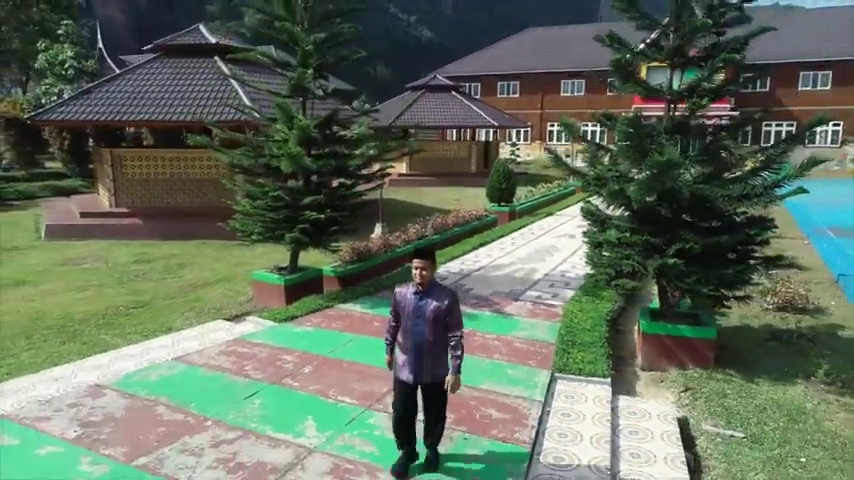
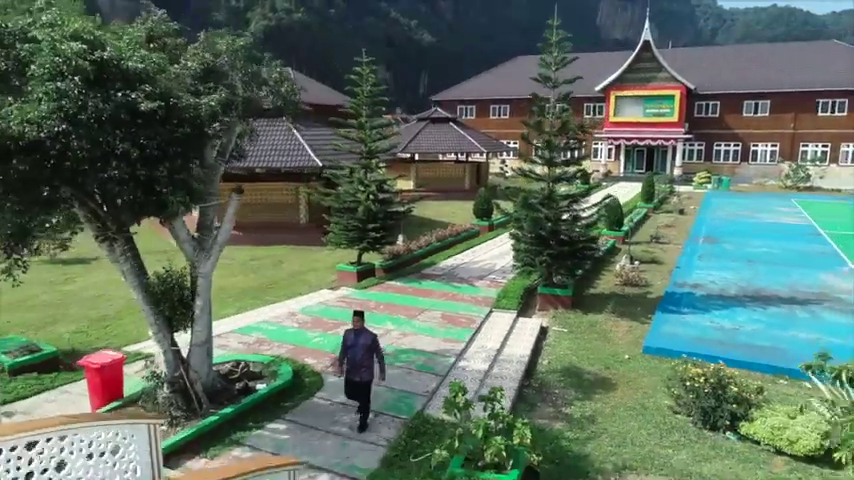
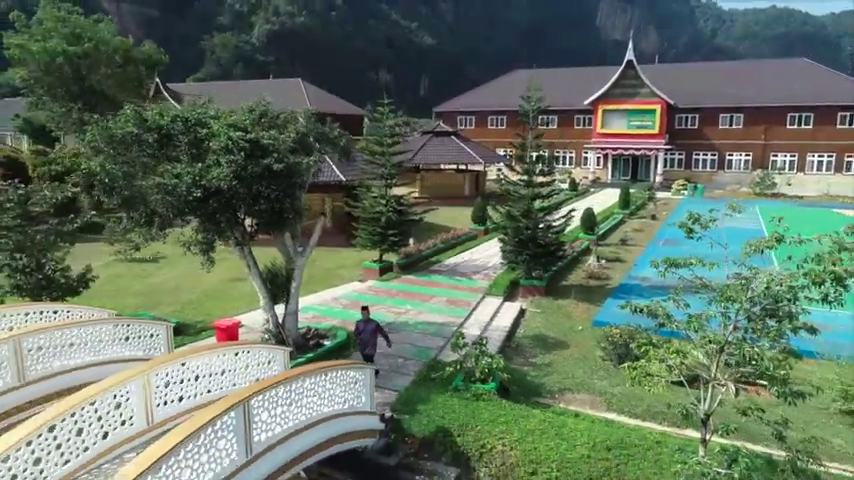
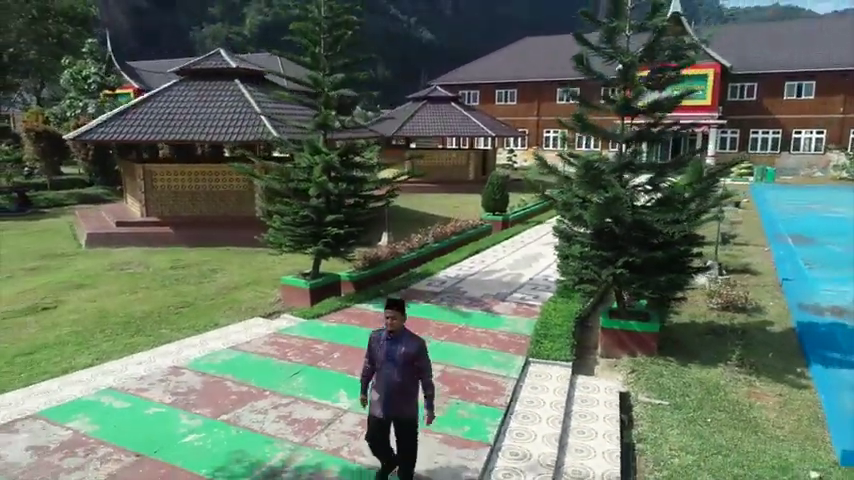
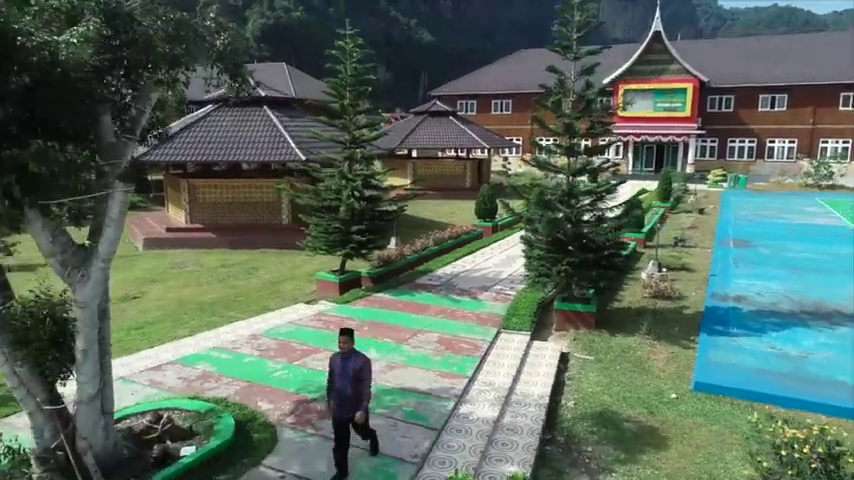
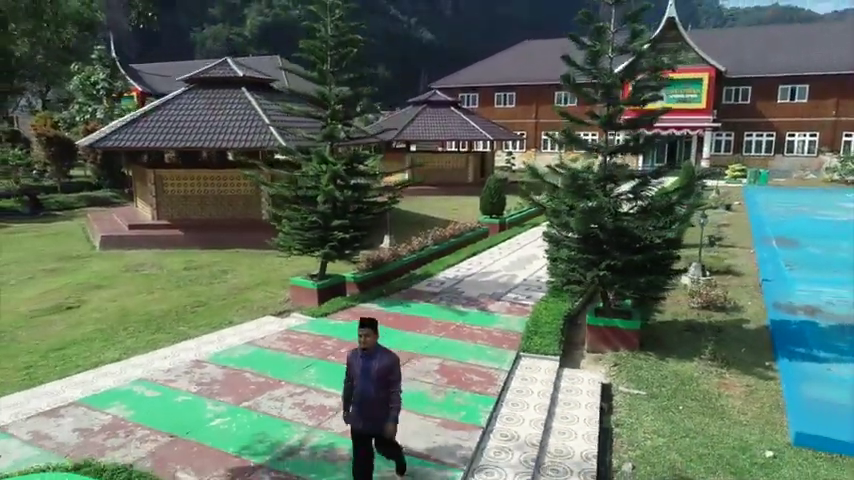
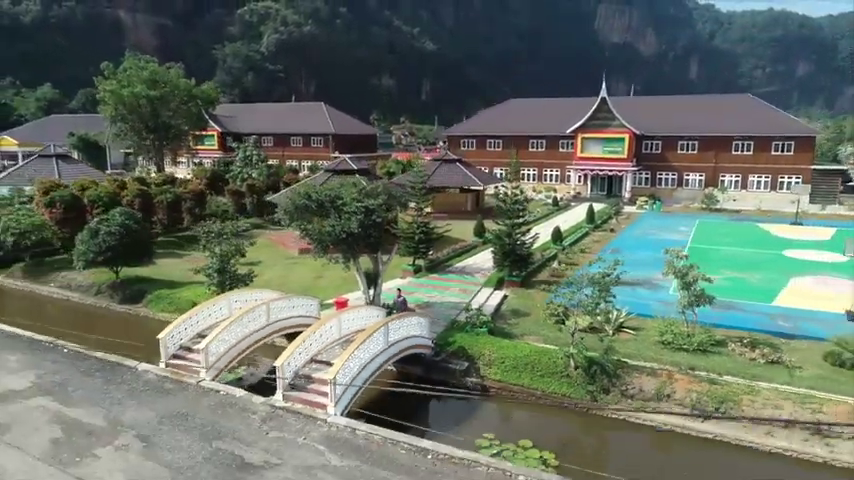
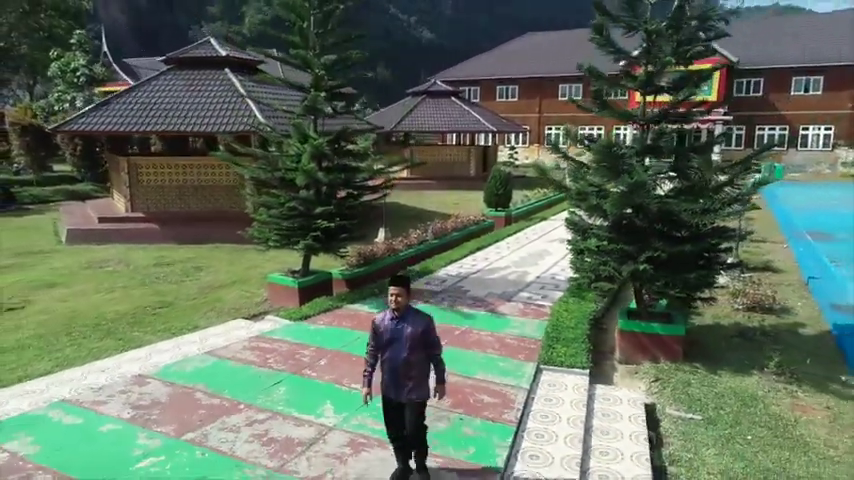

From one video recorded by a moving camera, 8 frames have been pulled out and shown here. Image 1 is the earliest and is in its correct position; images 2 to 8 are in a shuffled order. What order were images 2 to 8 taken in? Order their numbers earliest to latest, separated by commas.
8, 4, 6, 5, 2, 3, 7
